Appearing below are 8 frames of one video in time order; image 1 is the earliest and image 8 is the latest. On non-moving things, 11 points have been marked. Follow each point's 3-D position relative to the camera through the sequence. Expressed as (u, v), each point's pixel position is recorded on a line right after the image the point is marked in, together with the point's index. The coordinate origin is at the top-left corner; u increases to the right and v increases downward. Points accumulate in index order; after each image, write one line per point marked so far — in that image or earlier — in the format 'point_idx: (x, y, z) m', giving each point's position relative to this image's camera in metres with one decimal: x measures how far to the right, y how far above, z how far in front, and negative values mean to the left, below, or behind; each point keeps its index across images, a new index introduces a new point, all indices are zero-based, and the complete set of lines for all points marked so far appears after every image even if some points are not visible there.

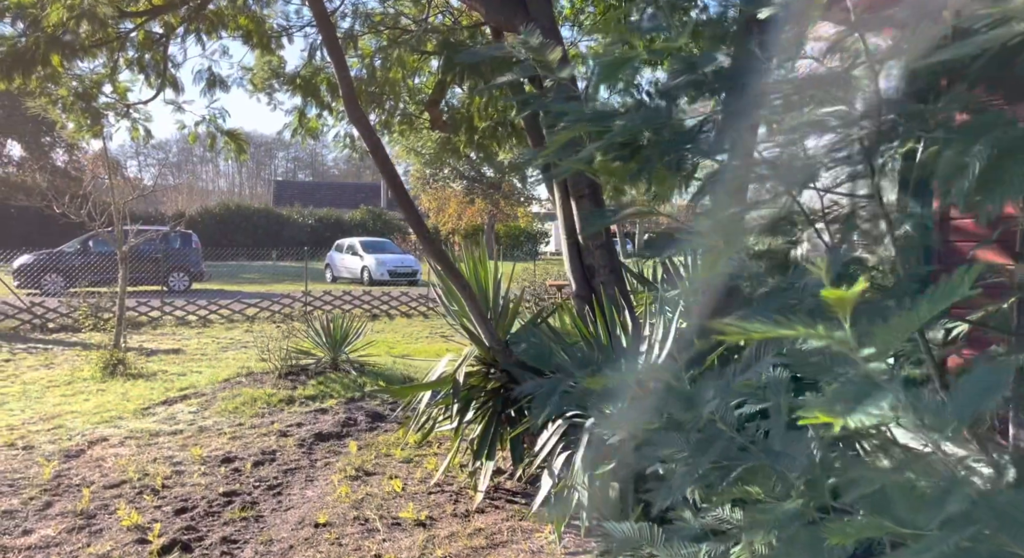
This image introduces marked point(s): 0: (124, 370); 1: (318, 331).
0: (-4.0, -0.9, +8.7) m
1: (-2.0, -0.5, +8.5) m
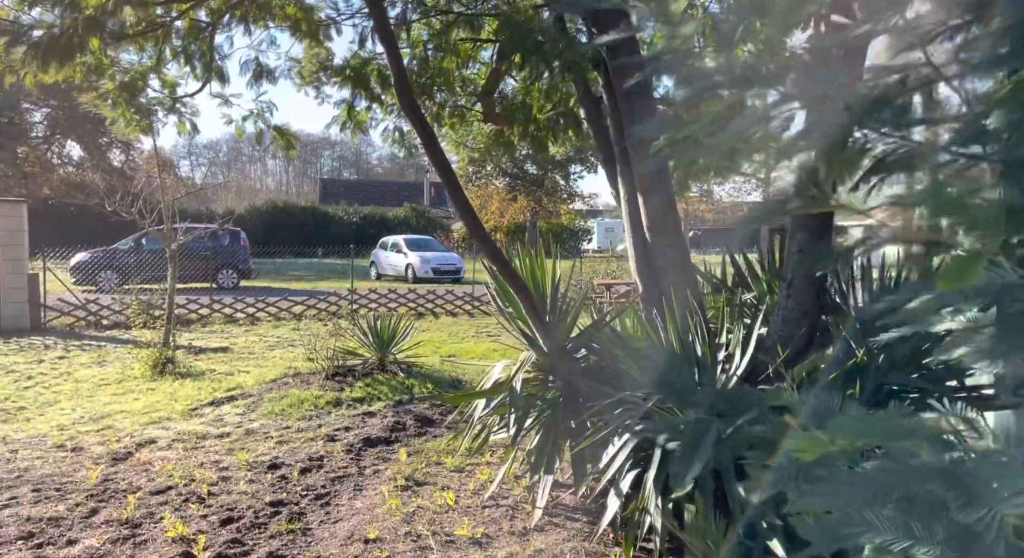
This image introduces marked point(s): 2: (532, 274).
0: (-3.4, -0.9, +8.6) m
1: (-1.5, -0.5, +8.3) m
2: (+0.1, 0.0, +4.8) m
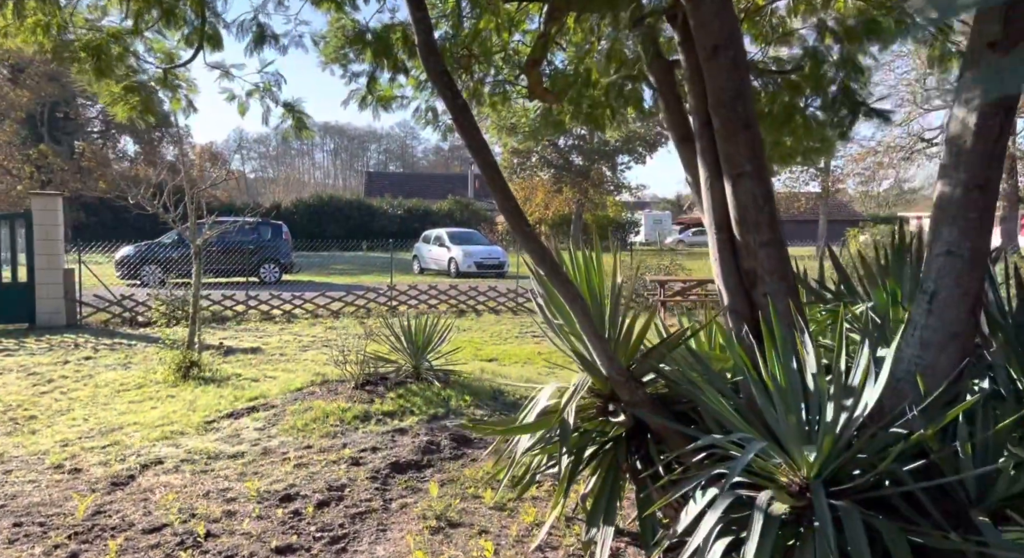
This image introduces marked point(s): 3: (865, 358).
0: (-3.0, -0.9, +8.0) m
1: (-1.0, -0.5, +7.6) m
2: (+0.4, 0.0, +4.0) m
3: (+1.4, -0.3, +3.2) m
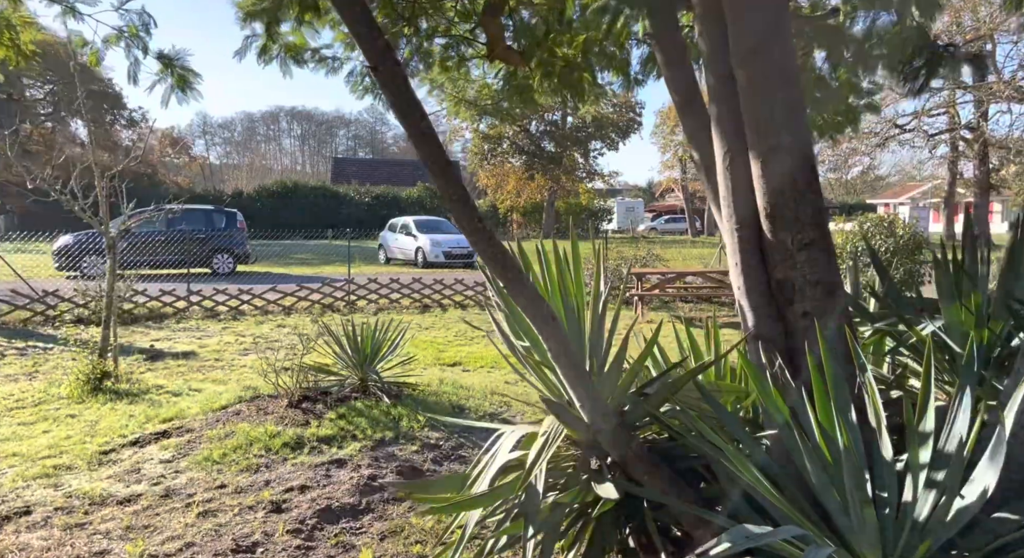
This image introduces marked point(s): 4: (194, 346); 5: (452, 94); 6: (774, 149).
0: (-3.3, -0.9, +6.9) m
1: (-1.3, -0.5, +6.6) m
2: (+0.2, -0.1, +3.0) m
3: (+1.2, -0.4, +2.2) m
4: (-3.6, -0.8, +9.6) m
5: (-0.4, +1.2, +5.6) m
6: (+0.8, +0.4, +2.6) m
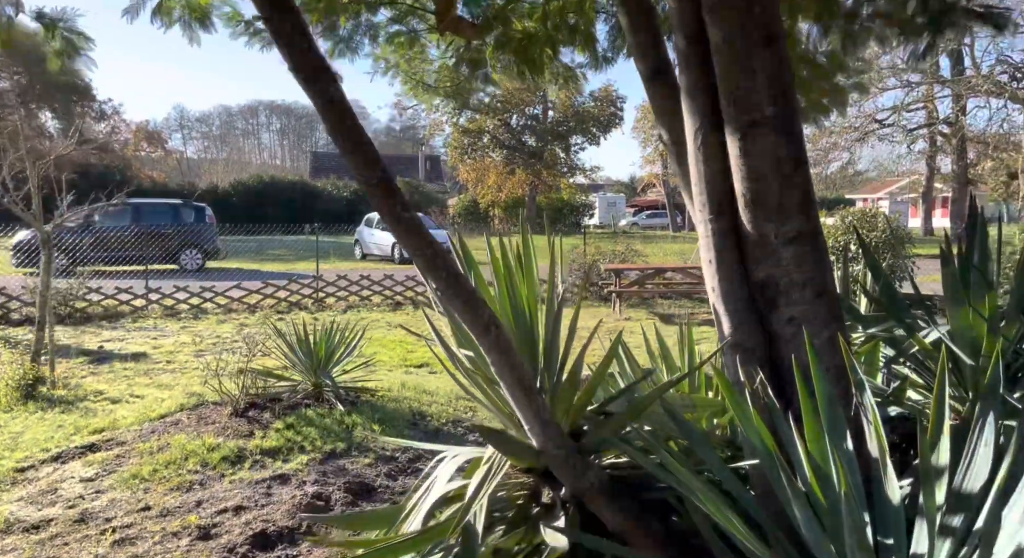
0: (-3.6, -0.9, +6.4) m
1: (-1.6, -0.5, +6.1) m
2: (0.0, -0.1, +2.6) m
3: (+1.0, -0.4, +1.8) m
4: (-4.0, -0.7, +9.1) m
5: (-0.6, +1.2, +5.1) m
6: (+0.6, +0.4, +2.2) m
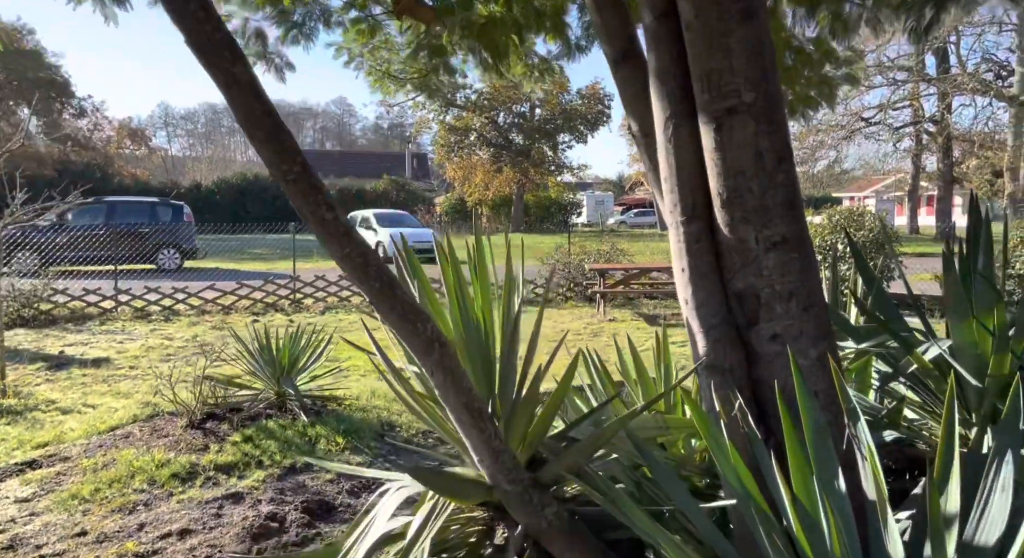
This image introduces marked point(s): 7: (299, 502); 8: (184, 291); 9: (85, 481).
0: (-3.7, -0.9, +6.1) m
1: (-1.8, -0.5, +5.8) m
2: (-0.1, -0.1, +2.3) m
3: (+0.9, -0.4, +1.6) m
4: (-4.2, -0.8, +8.8) m
5: (-0.8, +1.2, +4.8) m
6: (+0.5, +0.4, +1.9) m
7: (-1.1, -1.1, +4.3) m
8: (-4.6, -0.2, +11.7) m
9: (-2.2, -1.1, +4.4) m
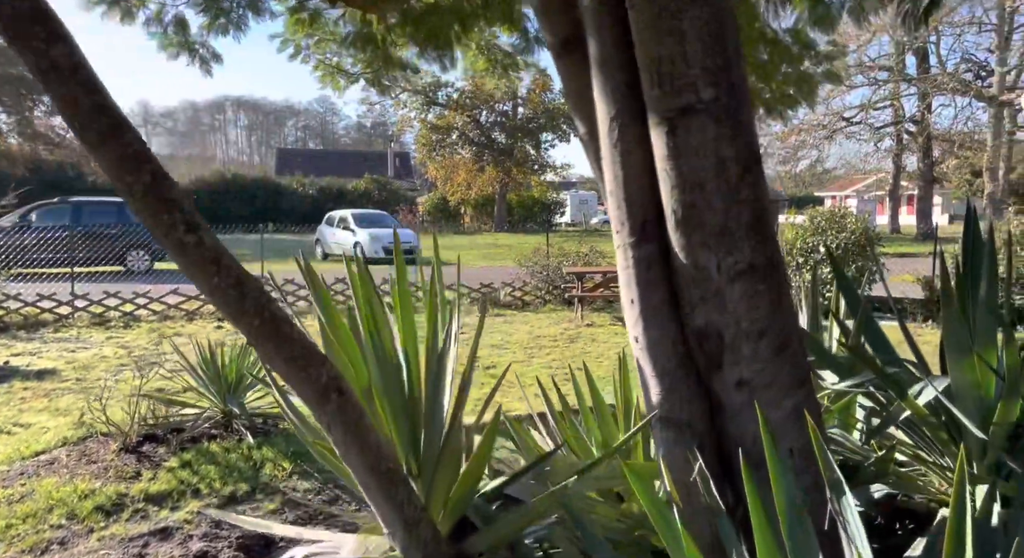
0: (-4.0, -1.0, +5.7) m
1: (-2.0, -0.6, +5.4) m
2: (-0.3, -0.2, +2.0) m
3: (+0.7, -0.5, +1.2) m
4: (-4.5, -0.8, +8.4) m
5: (-1.0, +1.2, +4.5) m
6: (+0.3, +0.3, +1.5) m
7: (-1.3, -1.2, +3.9) m
8: (-4.9, -0.2, +11.3) m
9: (-2.5, -1.1, +4.0) m
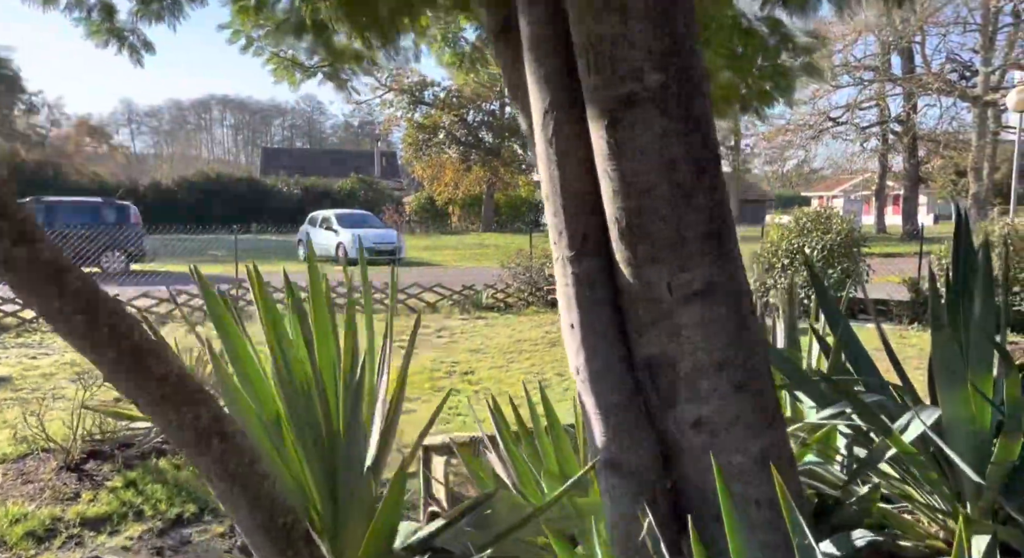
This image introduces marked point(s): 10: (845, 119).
0: (-4.2, -1.0, +5.4) m
1: (-2.2, -0.6, +5.2) m
2: (-0.5, -0.2, +1.7) m
3: (+0.6, -0.5, +1.0) m
4: (-4.7, -0.9, +8.0) m
5: (-1.2, +1.1, +4.2) m
6: (+0.2, +0.3, +1.3) m
7: (-1.5, -1.2, +3.7) m
8: (-5.2, -0.3, +10.9) m
9: (-2.6, -1.2, +3.7) m
10: (+7.3, +3.5, +18.4) m
